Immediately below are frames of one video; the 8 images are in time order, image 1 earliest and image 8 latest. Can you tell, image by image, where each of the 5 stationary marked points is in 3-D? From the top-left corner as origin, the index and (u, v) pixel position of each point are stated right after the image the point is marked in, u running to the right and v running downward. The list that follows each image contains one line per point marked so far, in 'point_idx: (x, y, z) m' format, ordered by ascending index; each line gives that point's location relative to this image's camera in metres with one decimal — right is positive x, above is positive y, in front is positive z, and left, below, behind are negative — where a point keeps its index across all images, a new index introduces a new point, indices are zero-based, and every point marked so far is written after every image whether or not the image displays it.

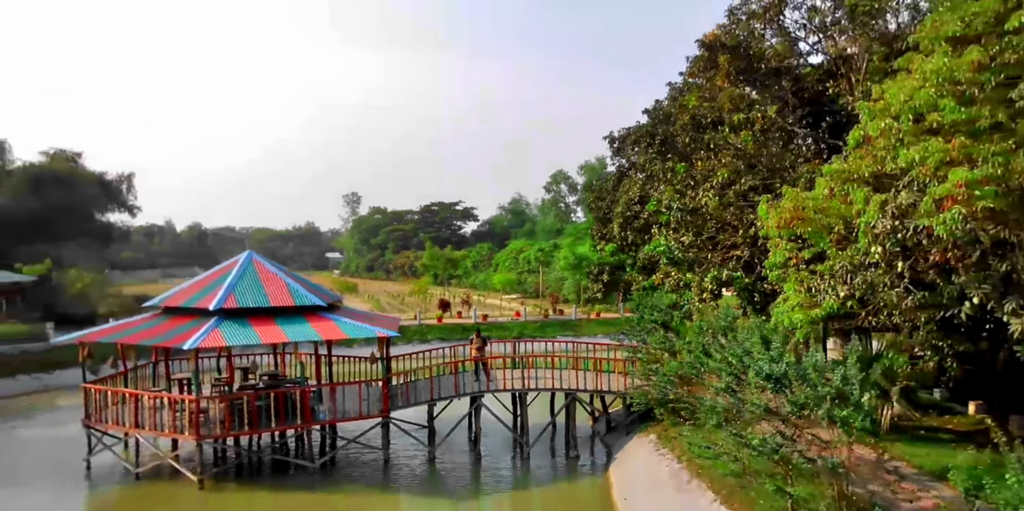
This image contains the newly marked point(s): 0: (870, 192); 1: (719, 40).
0: (+4.4, +0.8, +9.5) m
1: (+4.1, +4.3, +15.2) m
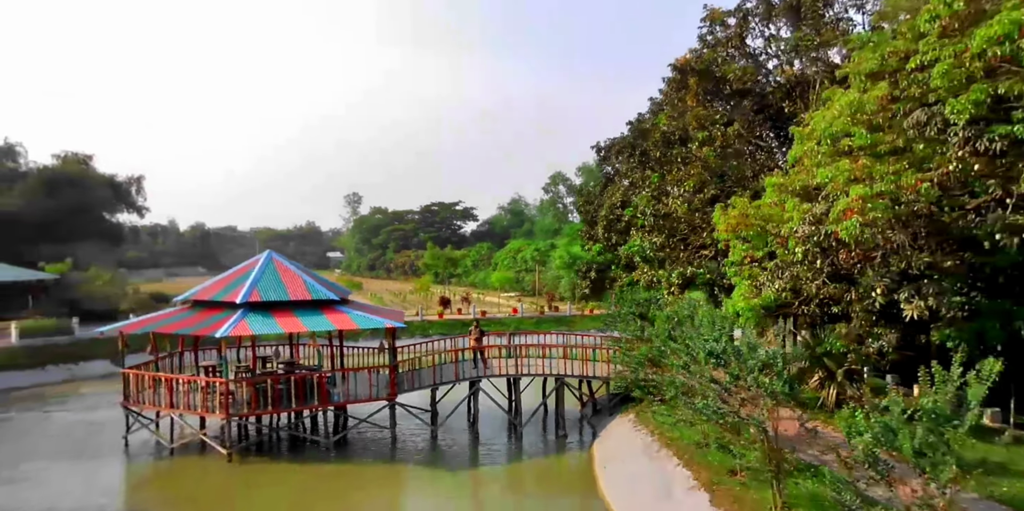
0: (+4.3, +0.8, +11.4) m
1: (+4.0, +4.3, +17.1) m
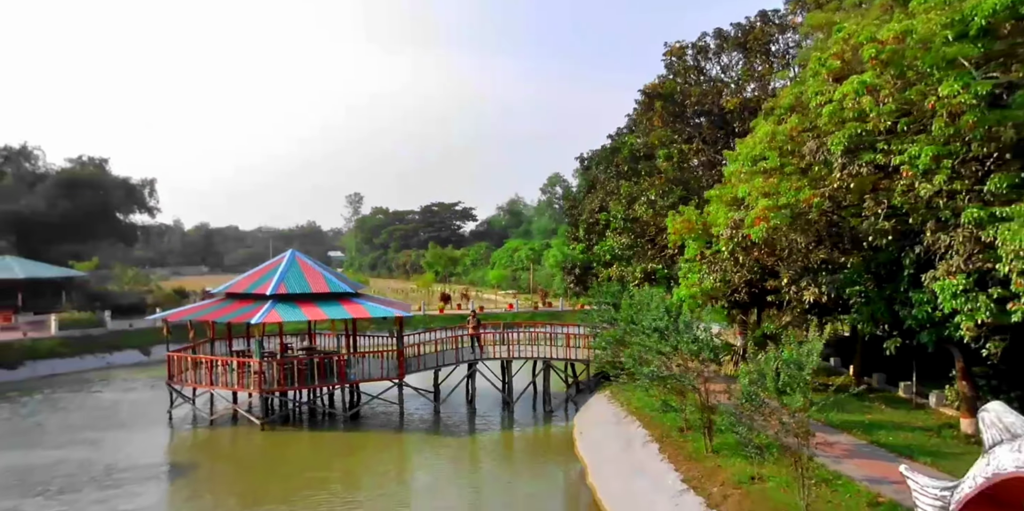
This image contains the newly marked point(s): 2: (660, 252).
0: (+4.1, +0.8, +14.2) m
1: (+3.8, +4.4, +19.9) m
2: (+3.7, +0.1, +18.7) m
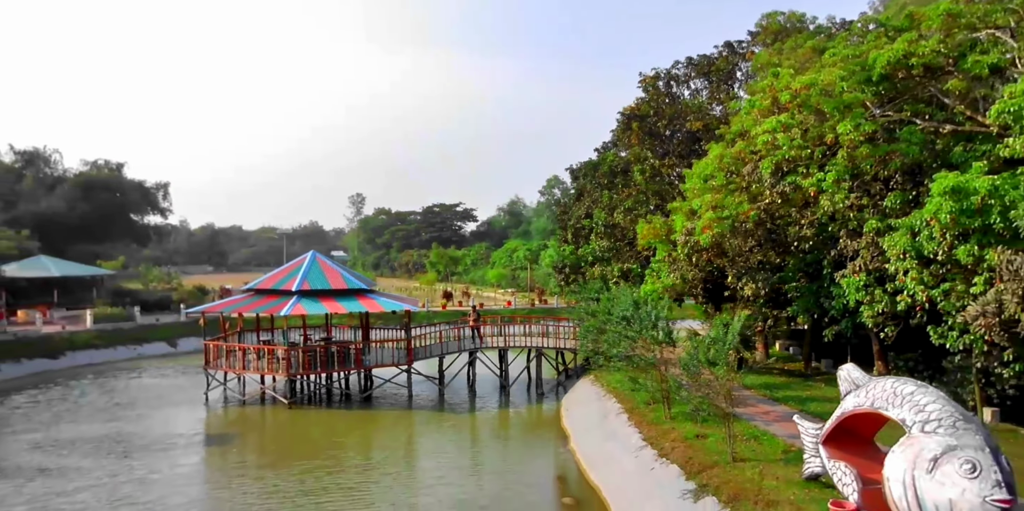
0: (+3.9, +0.8, +17.0) m
1: (+3.7, +4.3, +22.7) m
2: (+3.6, +0.1, +21.5) m
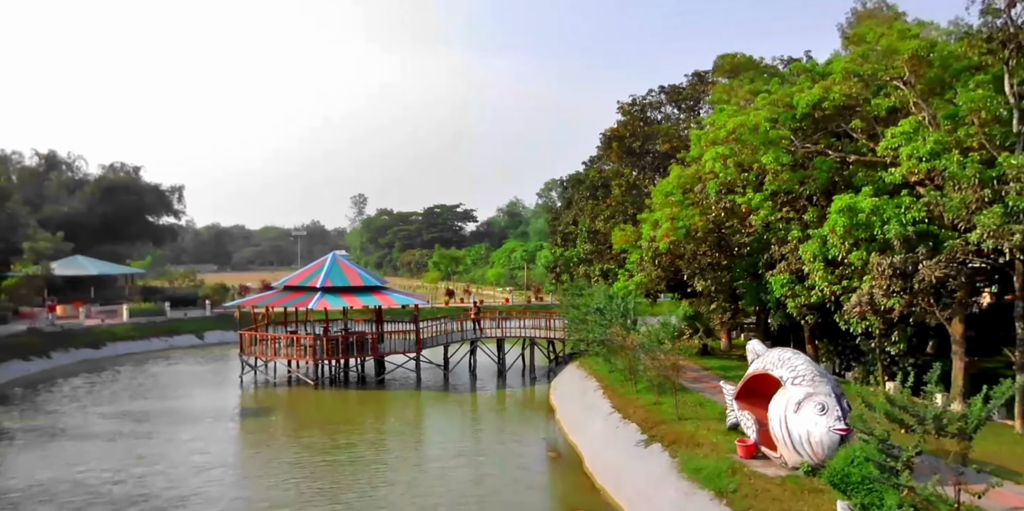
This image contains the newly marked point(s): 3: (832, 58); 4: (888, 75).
0: (+3.8, +0.7, +20.5) m
1: (+3.5, +4.3, +26.1) m
2: (+3.4, 0.0, +25.0) m
3: (+7.9, +5.0, +18.4) m
4: (+7.5, +3.7, +15.6) m
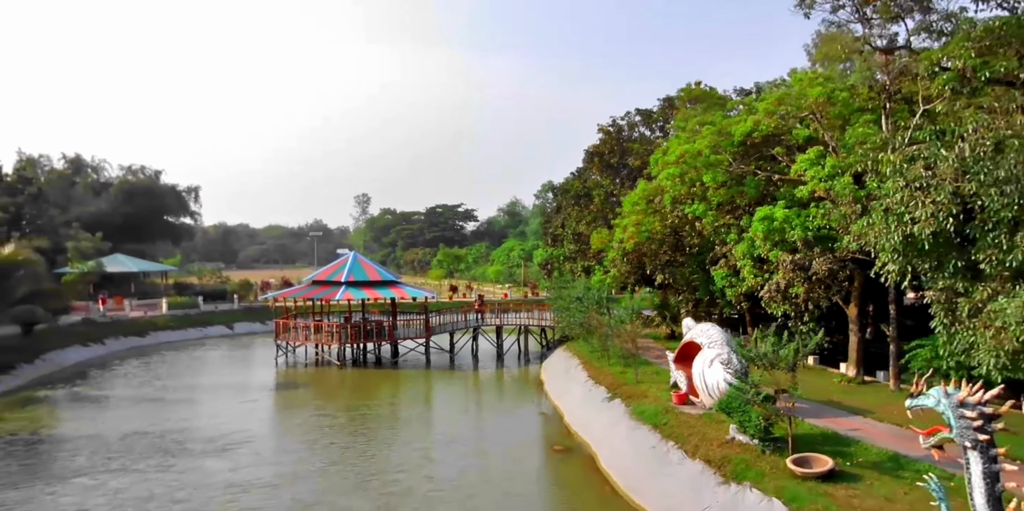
0: (+3.7, +0.8, +24.9) m
1: (+3.4, +4.3, +30.6) m
2: (+3.3, +0.1, +29.5) m
3: (+7.7, +5.0, +22.9) m
4: (+7.3, +3.8, +20.0) m
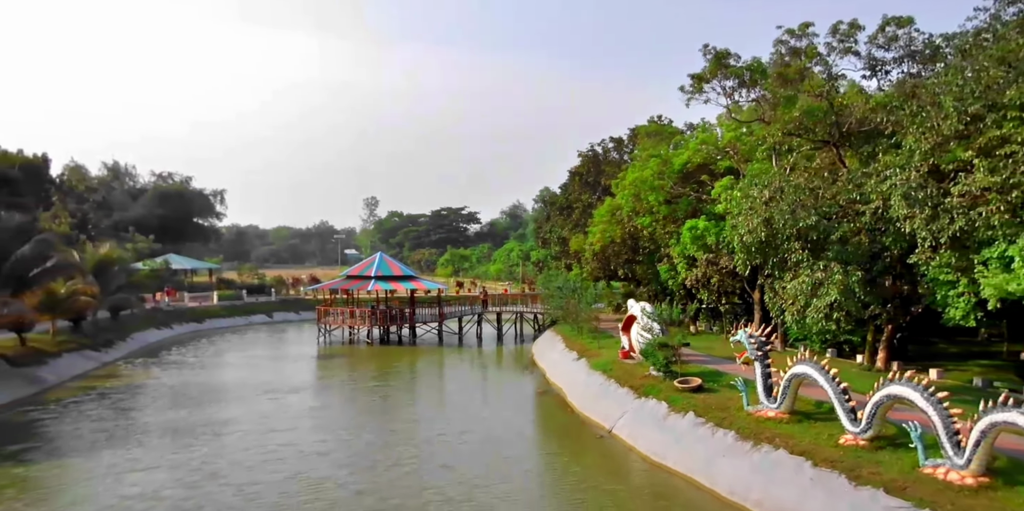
0: (+3.5, +0.8, +32.2) m
1: (+3.3, +4.3, +37.9) m
2: (+3.1, +0.1, +36.8) m
3: (+7.6, +5.0, +30.2) m
4: (+7.1, +3.8, +27.4) m
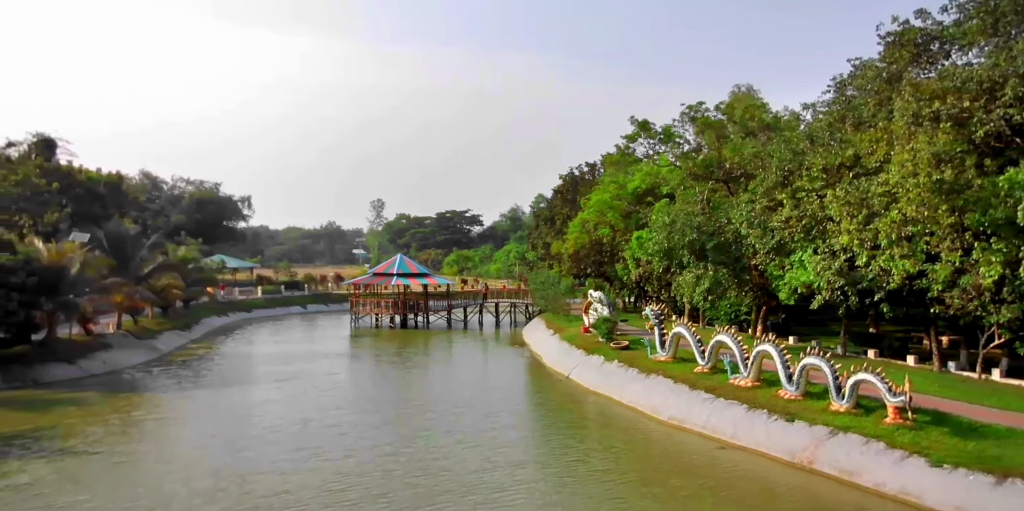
0: (+3.1, +0.7, +41.6) m
1: (+2.9, +4.2, +47.3) m
2: (+2.8, 0.0, +46.1) m
3: (+7.2, +4.9, +39.5) m
4: (+6.8, +3.7, +36.7) m
